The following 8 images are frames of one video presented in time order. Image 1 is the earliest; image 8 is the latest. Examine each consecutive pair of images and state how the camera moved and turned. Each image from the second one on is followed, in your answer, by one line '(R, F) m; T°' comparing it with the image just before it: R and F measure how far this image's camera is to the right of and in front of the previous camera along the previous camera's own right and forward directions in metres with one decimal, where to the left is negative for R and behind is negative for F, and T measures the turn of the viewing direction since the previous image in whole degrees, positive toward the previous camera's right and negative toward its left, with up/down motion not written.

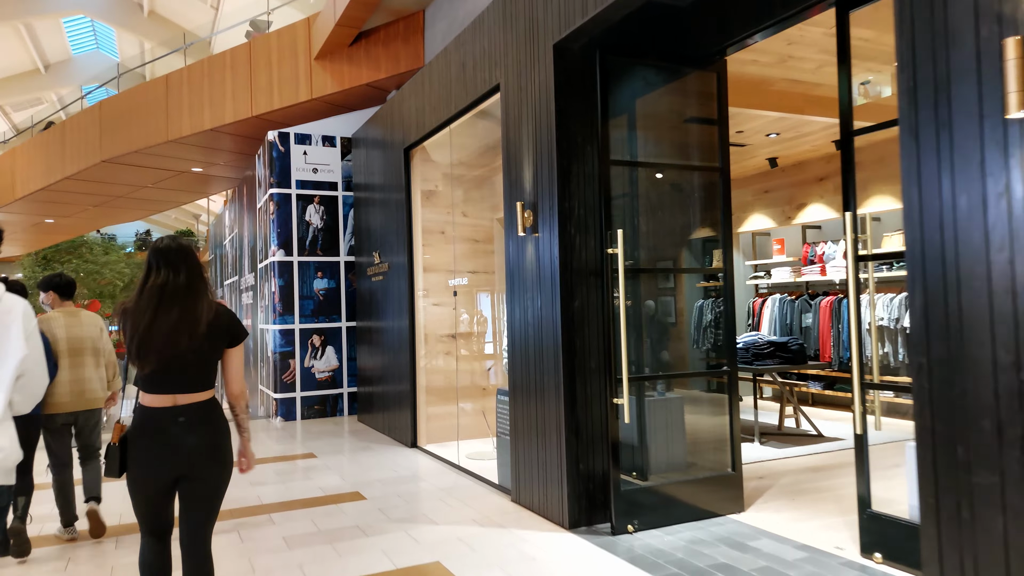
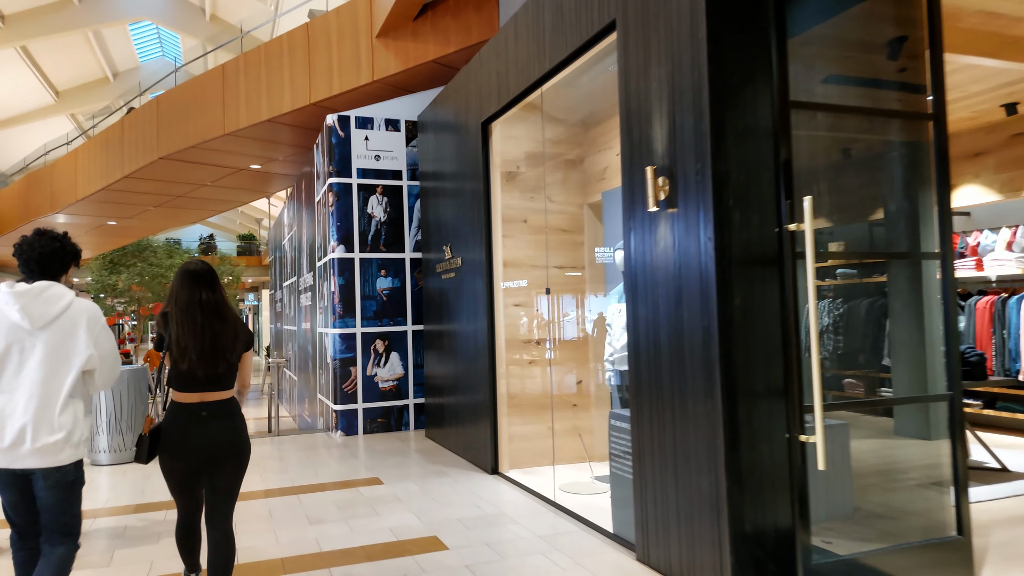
(-0.3, +0.9) m; -4°
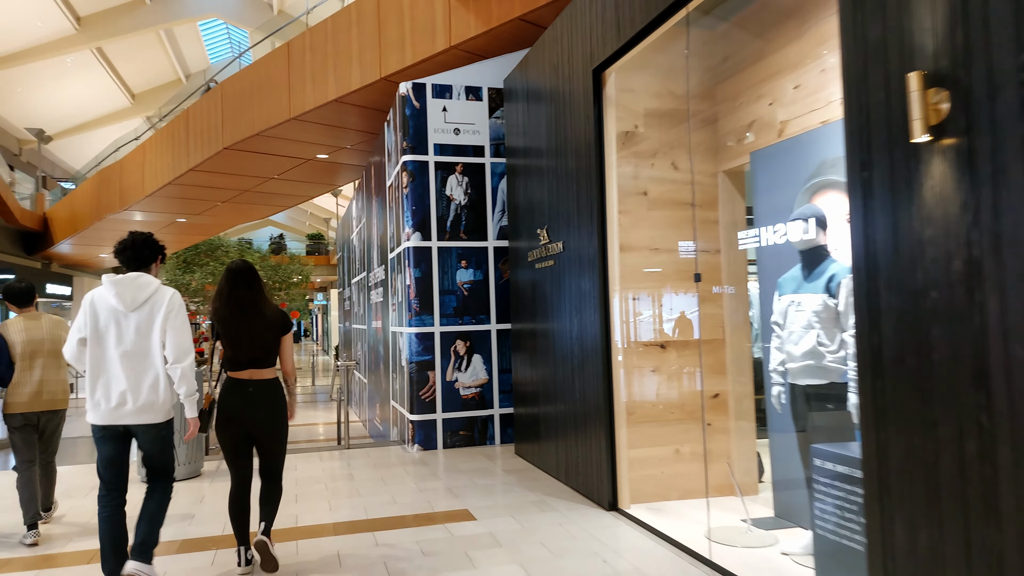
(-0.3, +0.9) m; -5°
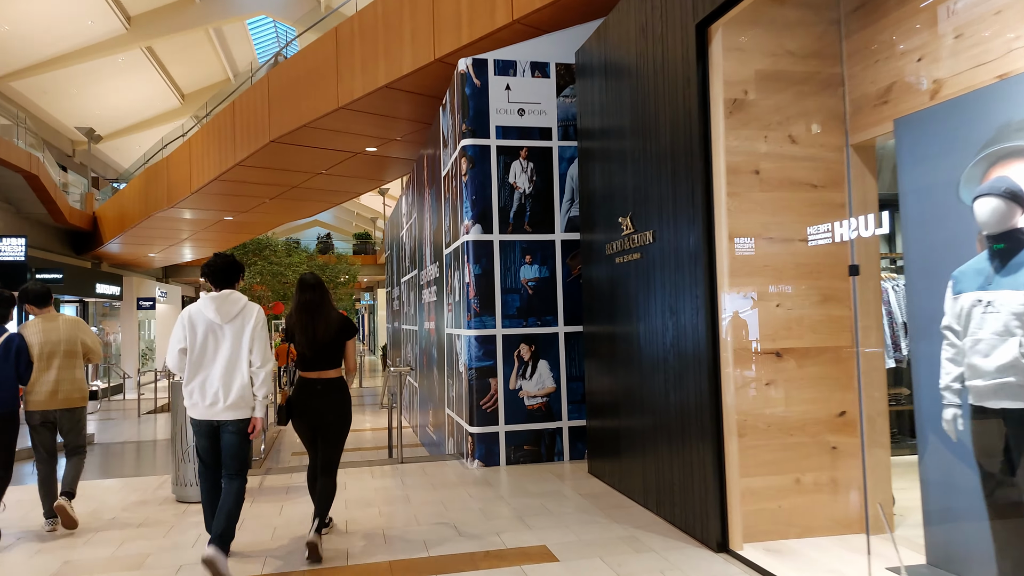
(-0.2, +0.6) m; -3°
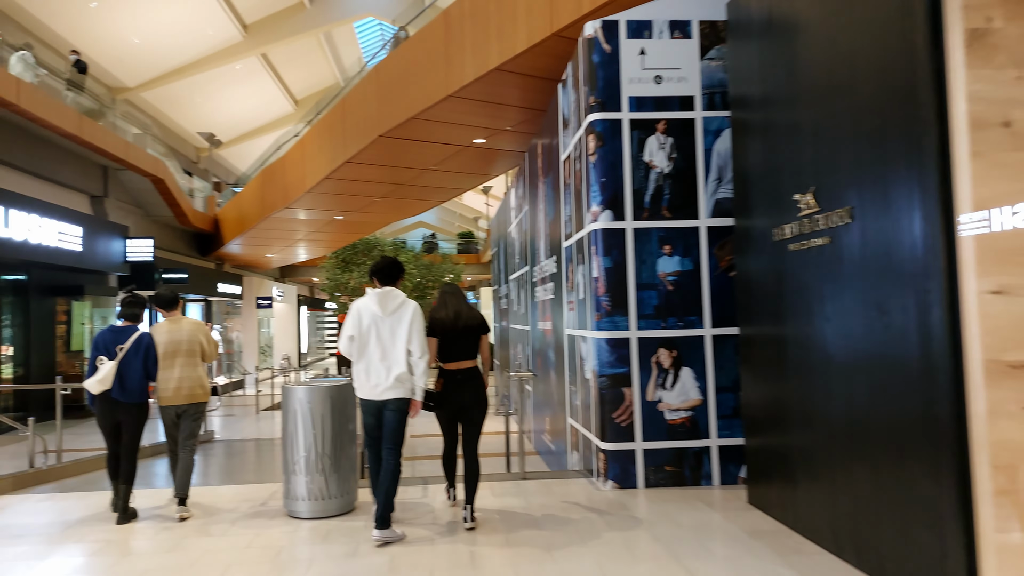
(-0.2, +0.6) m; -8°
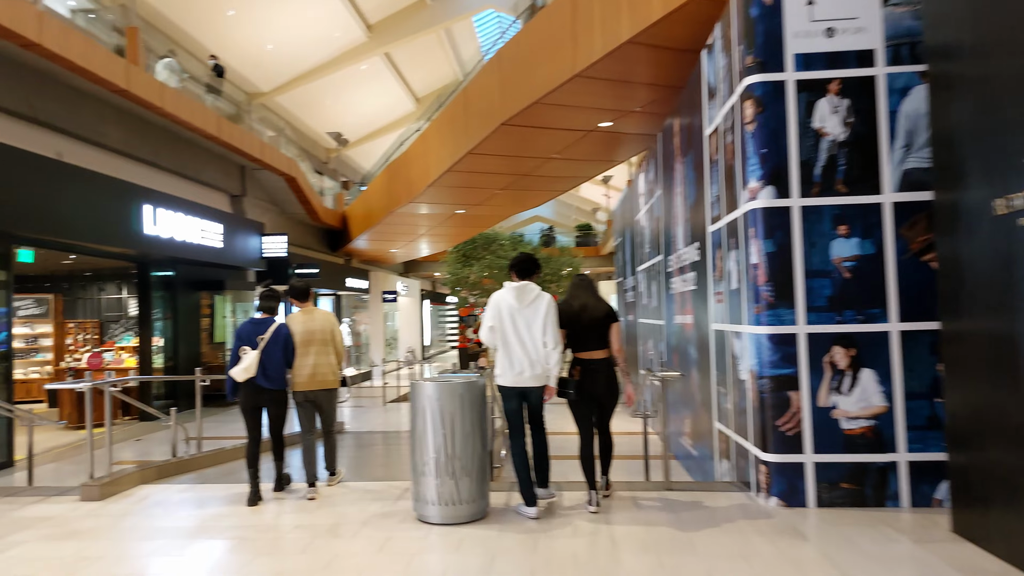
(-0.2, +0.4) m; -9°
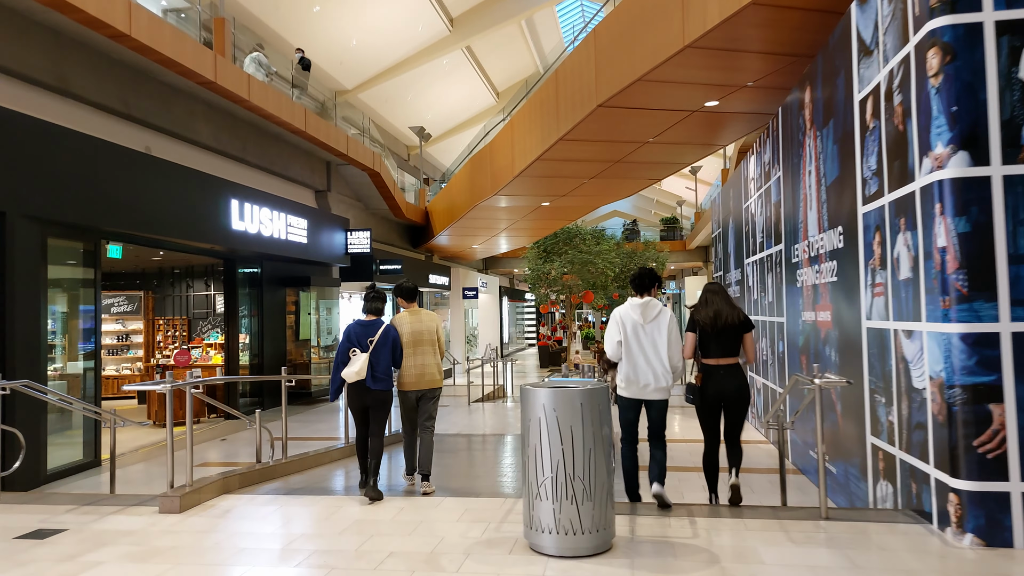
(-0.2, +0.6) m; -6°
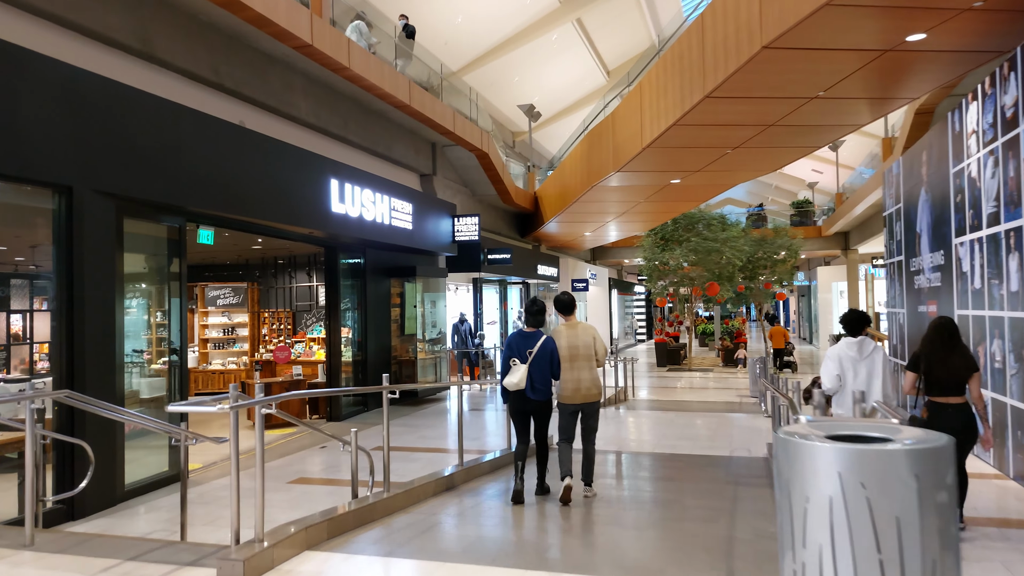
(-0.4, +1.3) m; -8°
